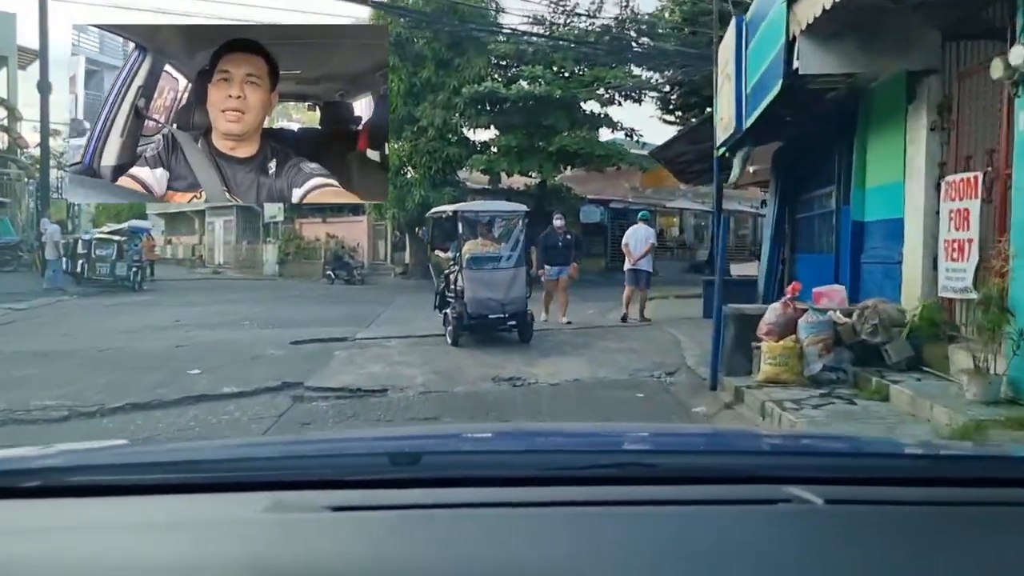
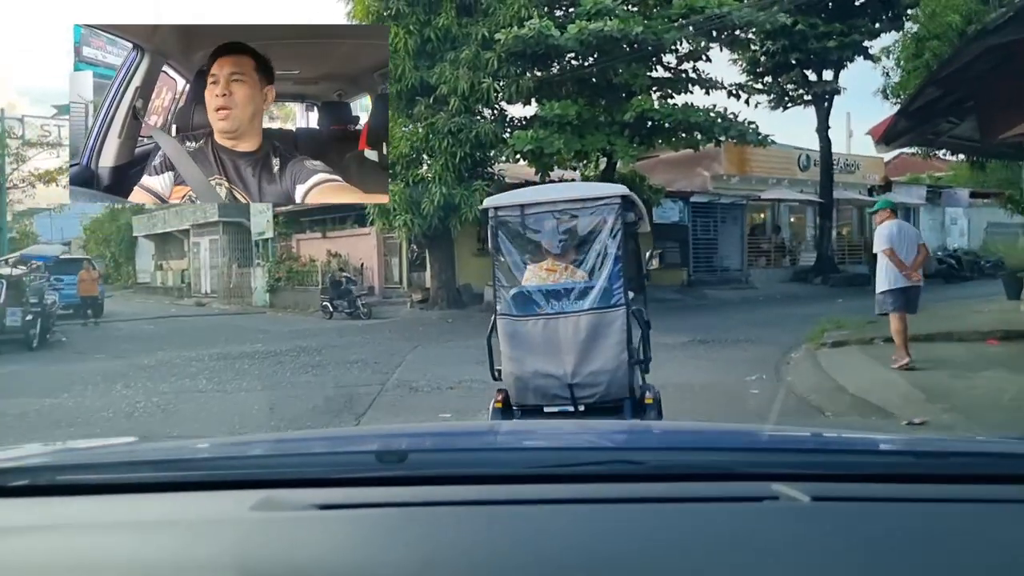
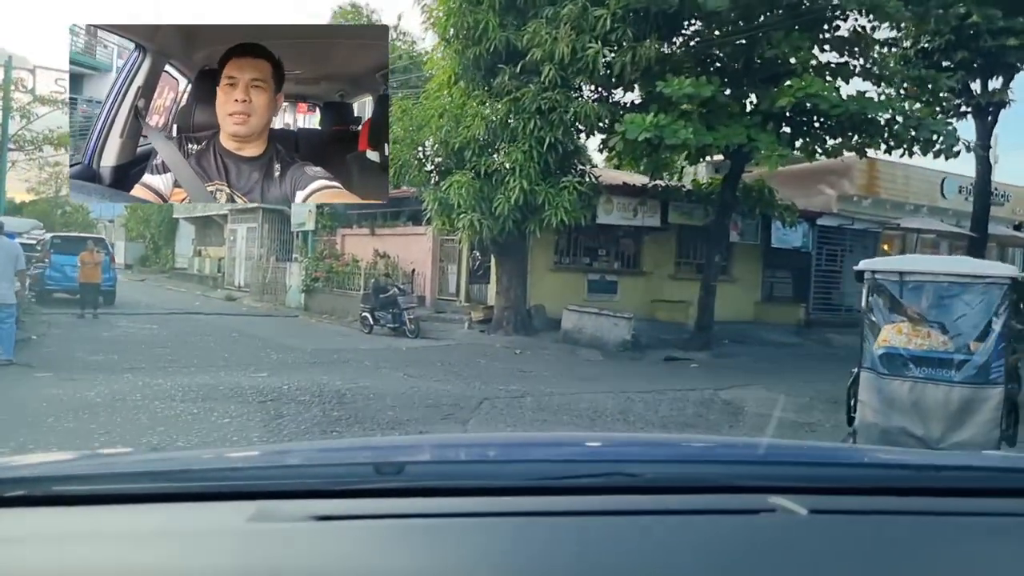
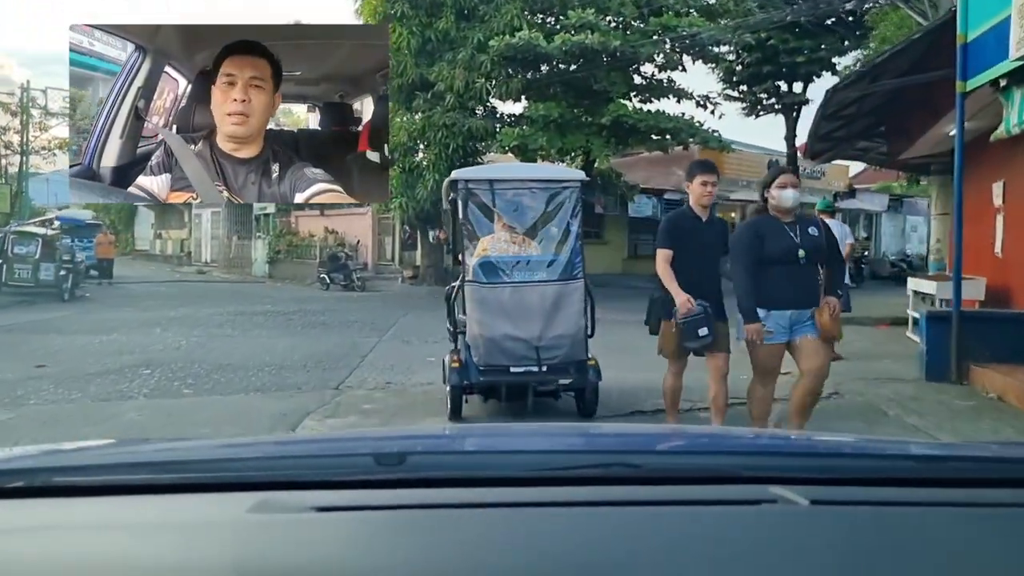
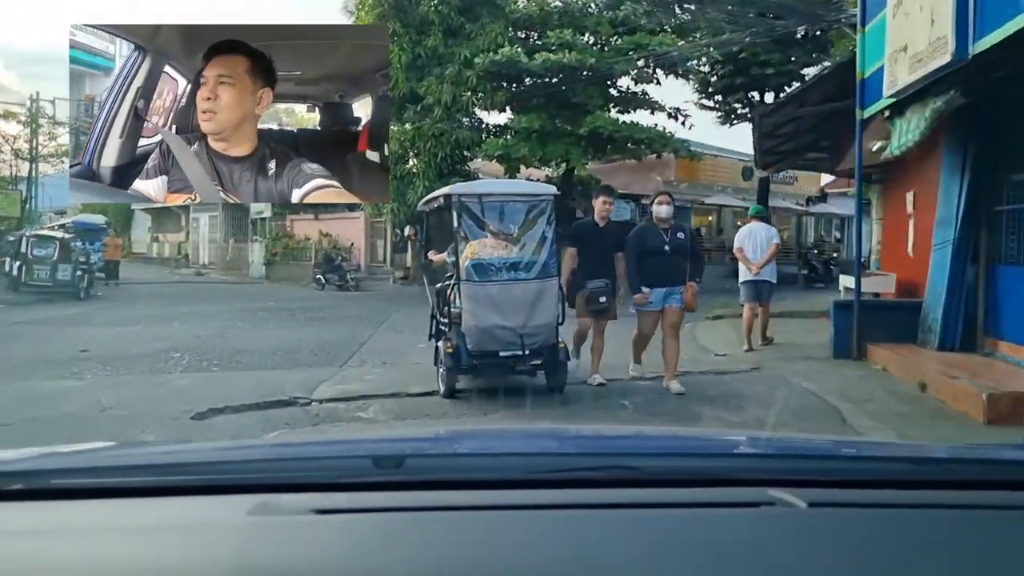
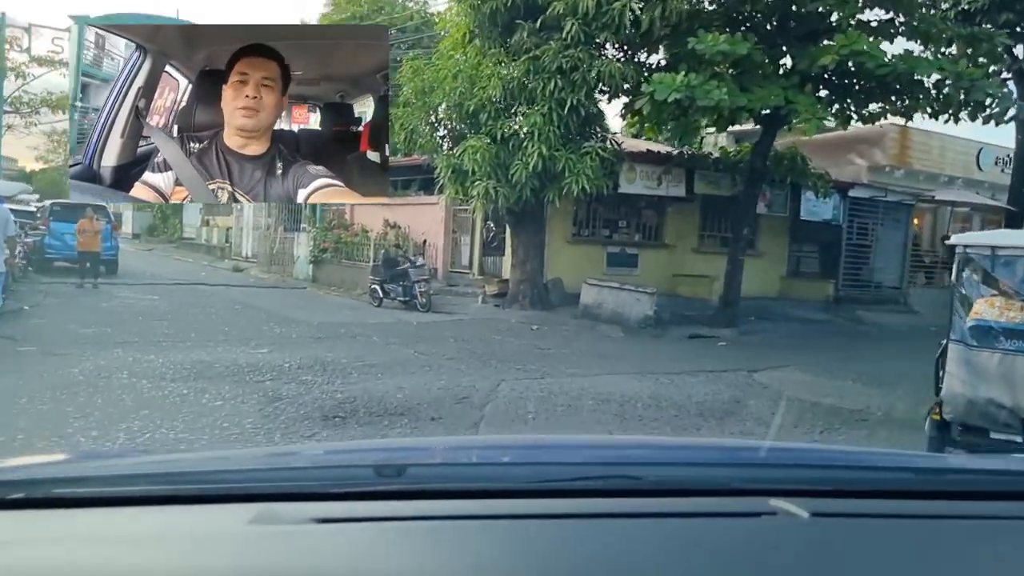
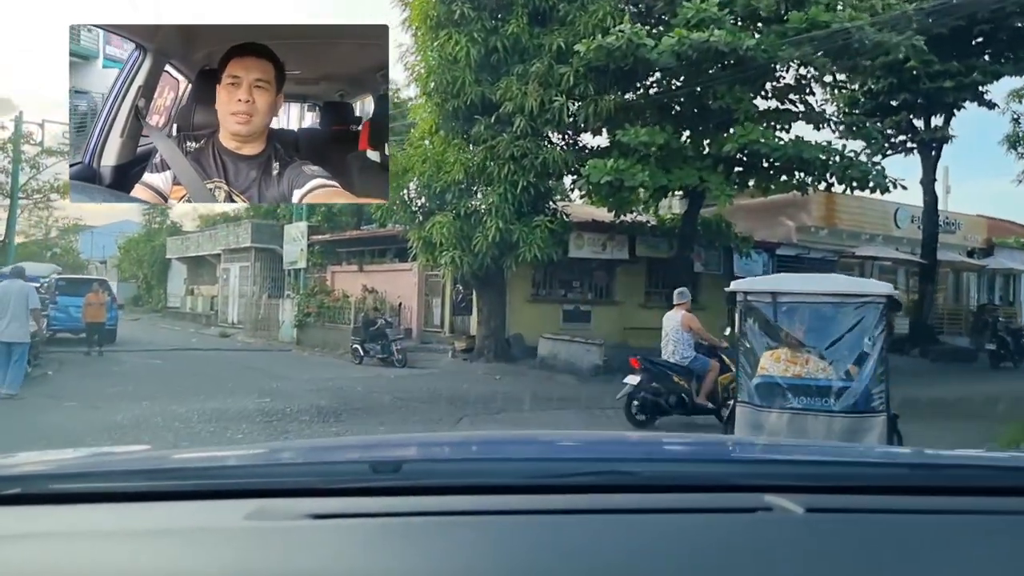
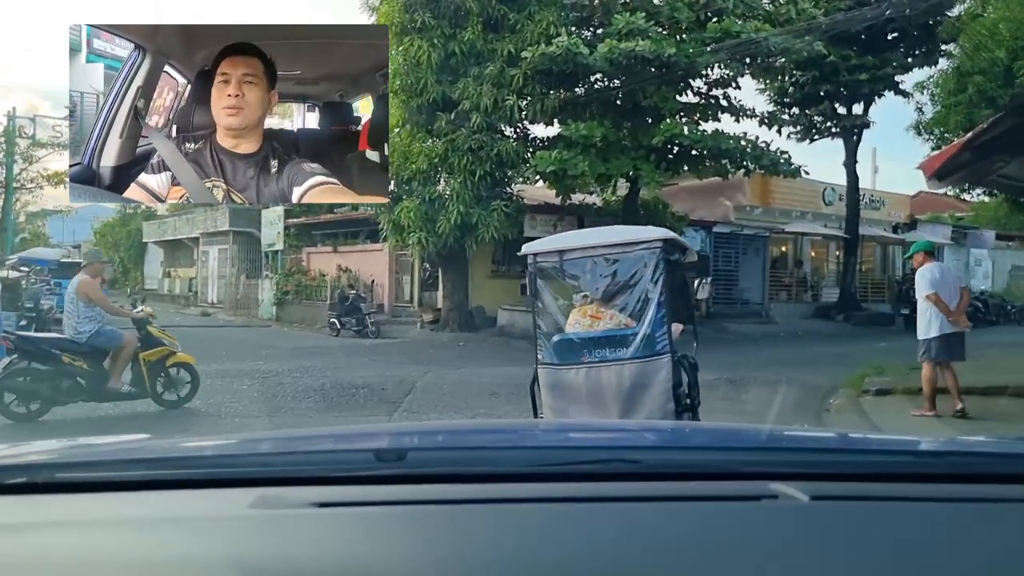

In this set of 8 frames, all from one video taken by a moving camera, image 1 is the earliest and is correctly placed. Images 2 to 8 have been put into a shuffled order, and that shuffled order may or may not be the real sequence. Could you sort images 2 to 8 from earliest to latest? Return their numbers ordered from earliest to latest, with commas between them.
5, 4, 2, 8, 7, 3, 6
